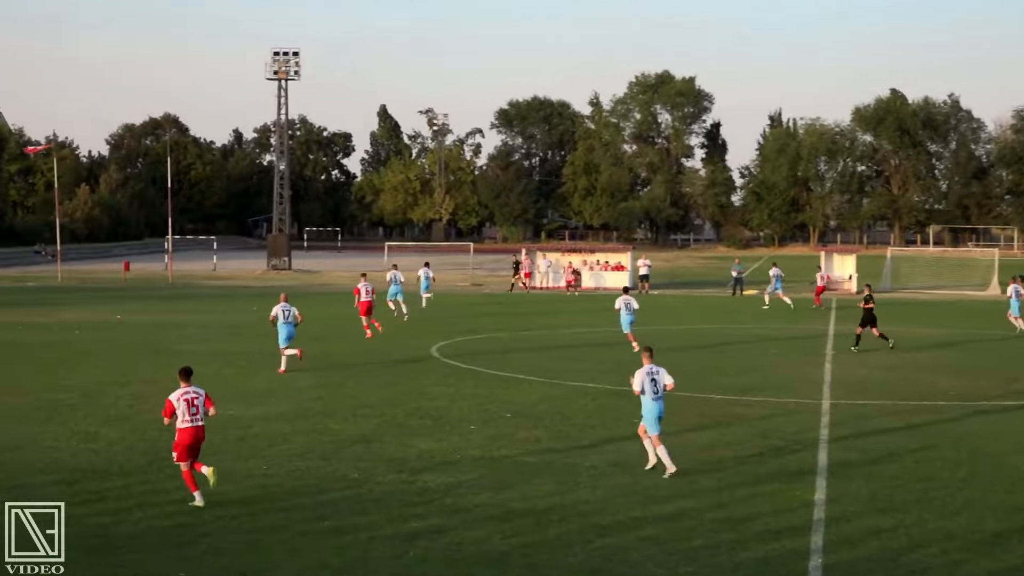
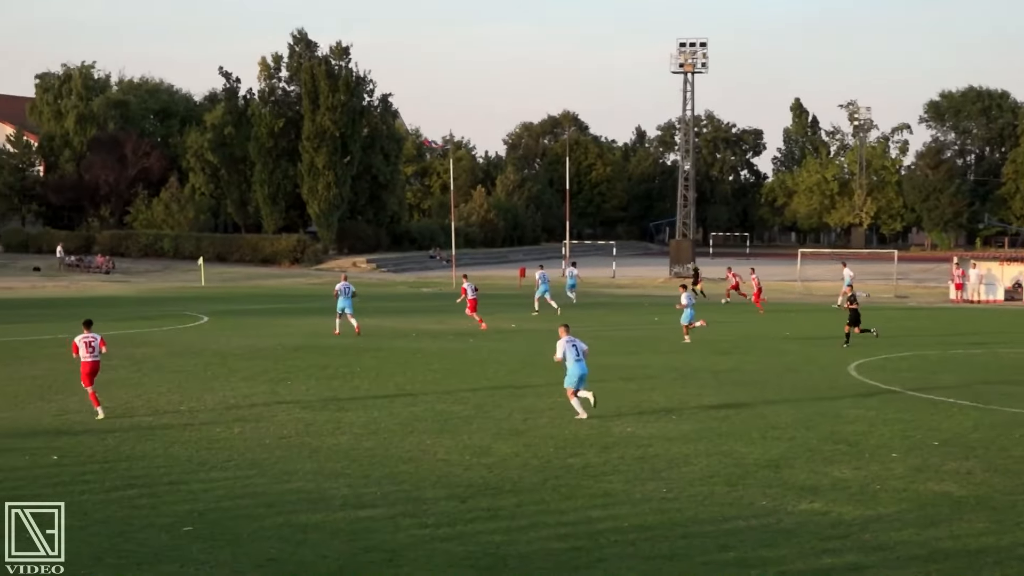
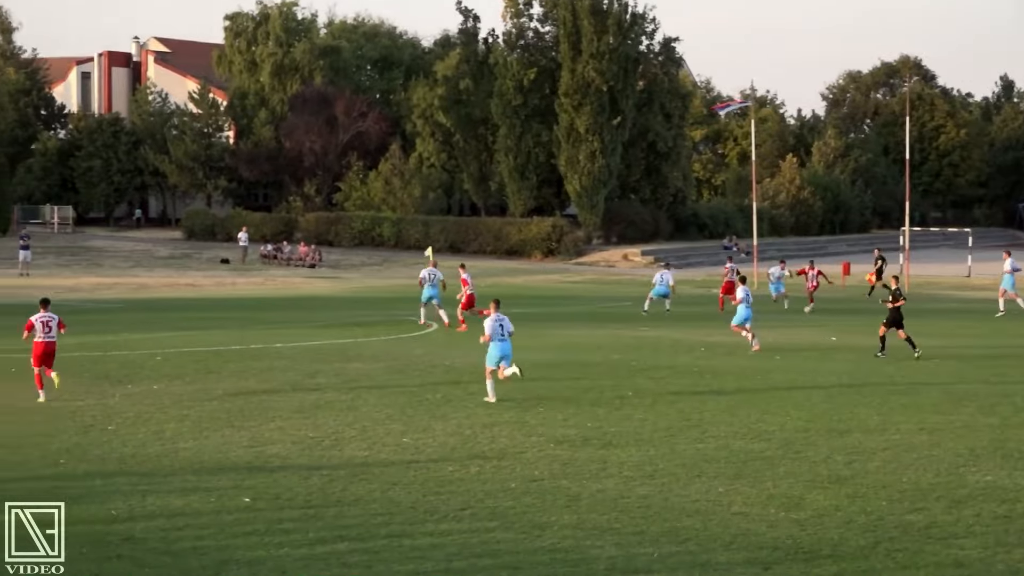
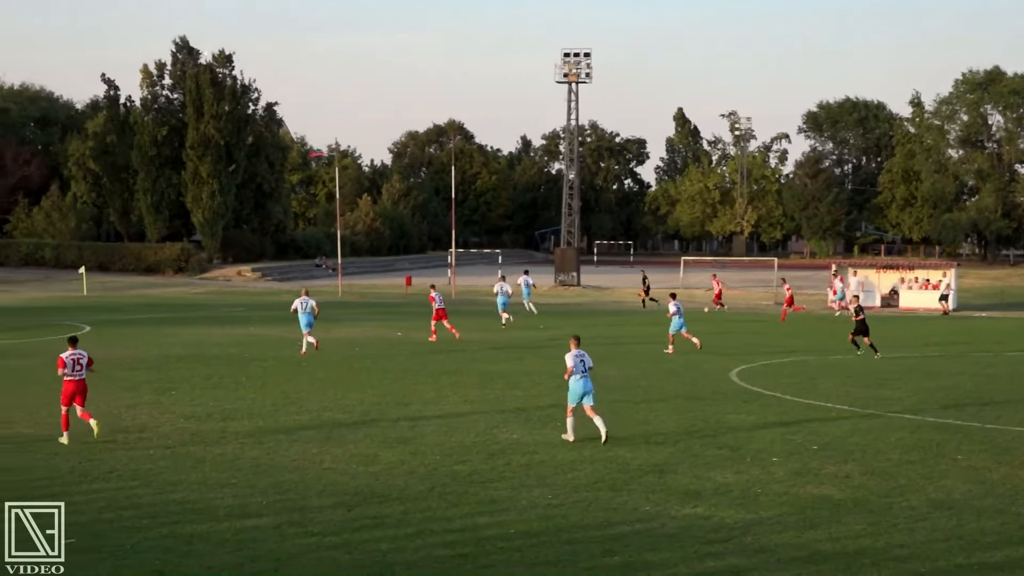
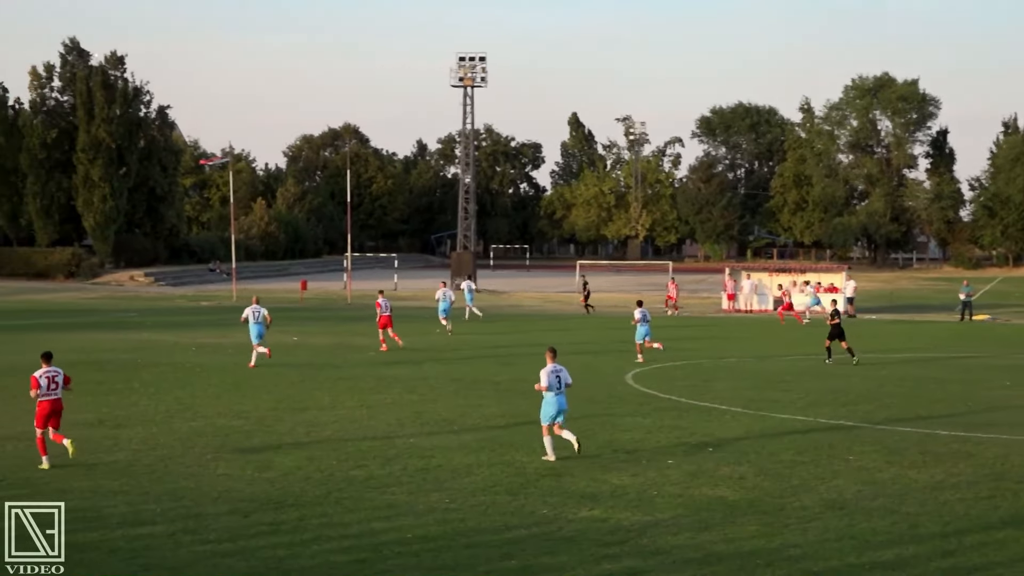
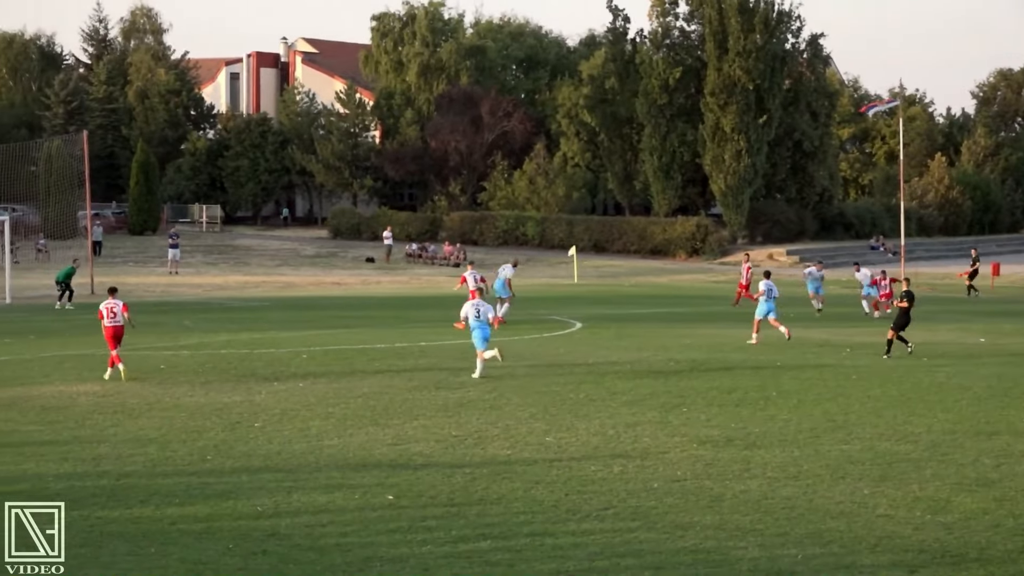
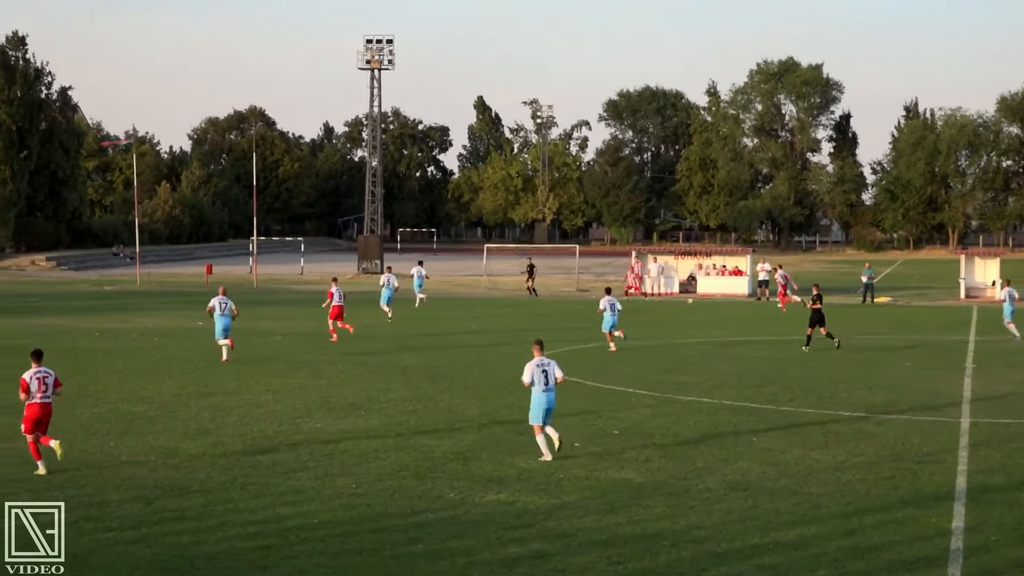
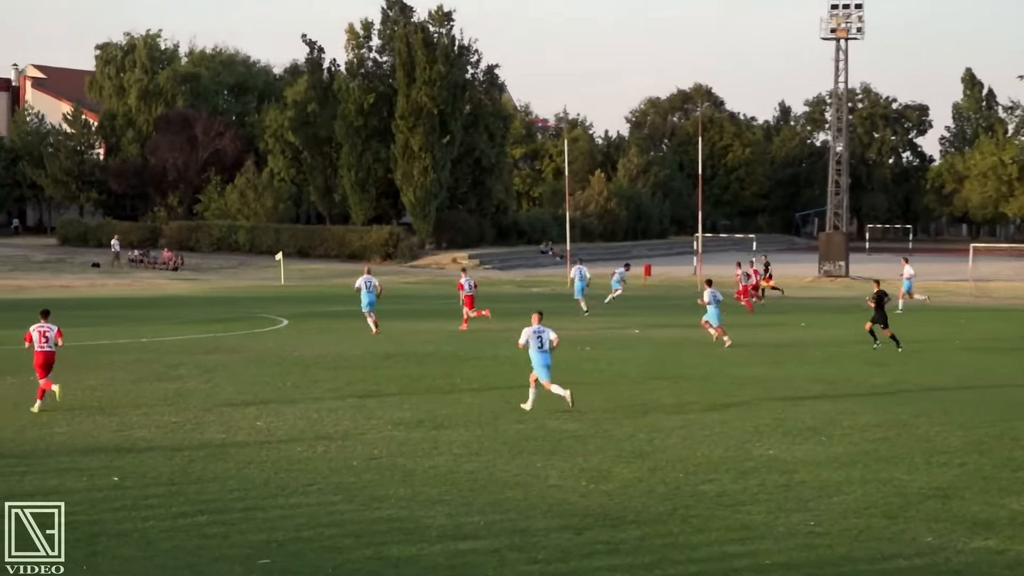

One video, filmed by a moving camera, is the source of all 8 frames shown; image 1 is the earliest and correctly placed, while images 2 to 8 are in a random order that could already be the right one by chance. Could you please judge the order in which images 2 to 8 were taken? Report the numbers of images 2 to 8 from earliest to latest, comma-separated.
7, 5, 4, 2, 8, 3, 6
